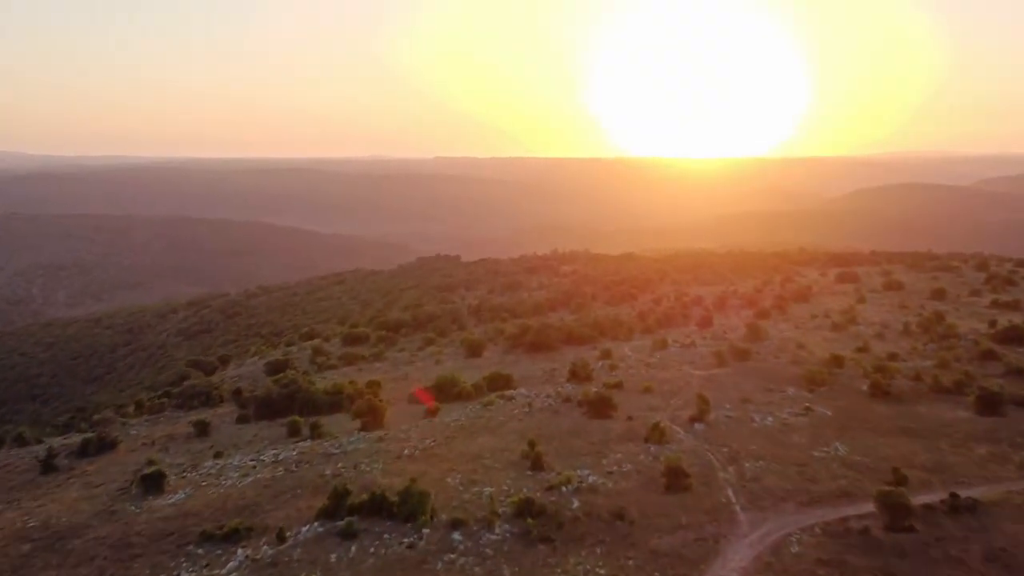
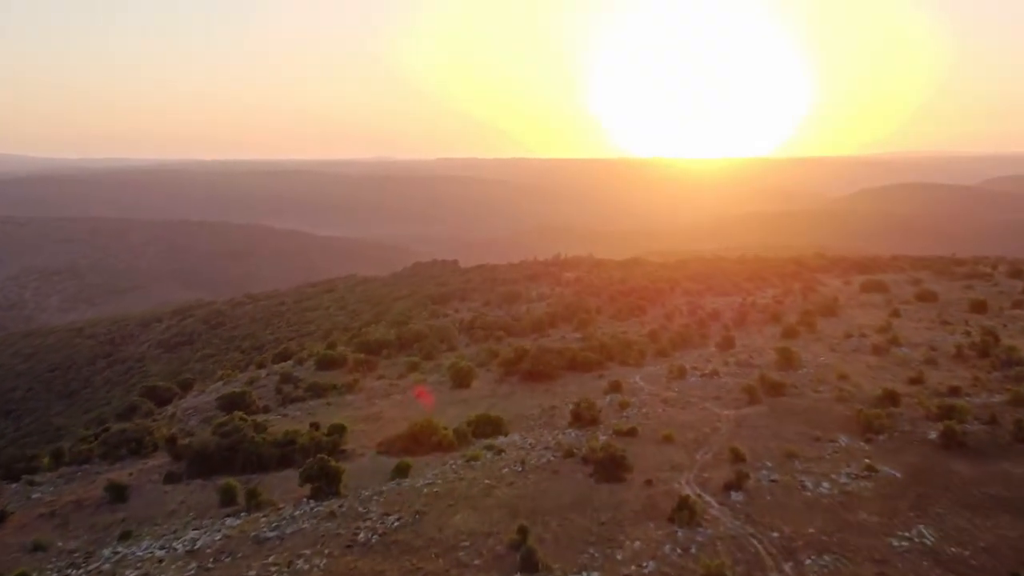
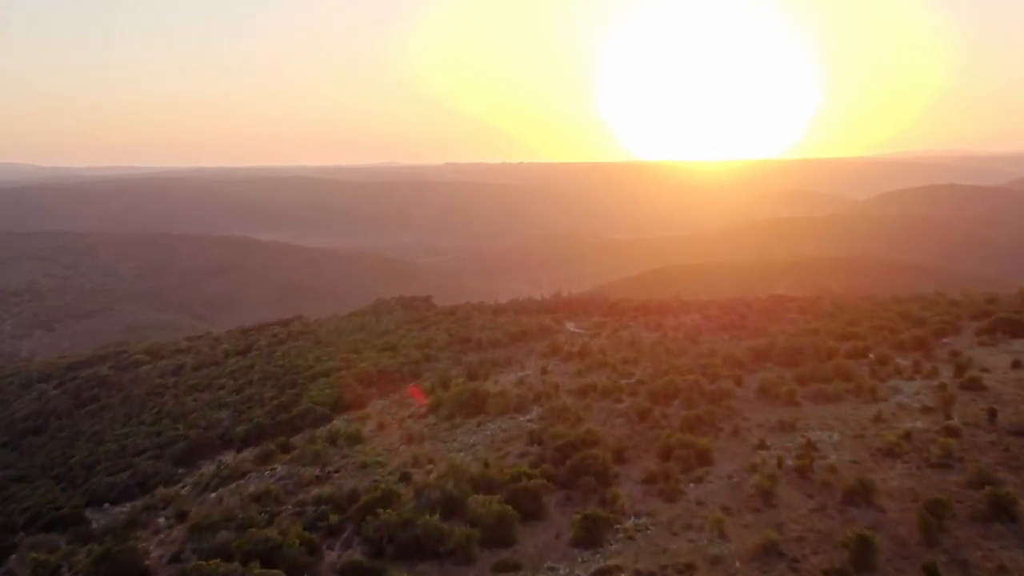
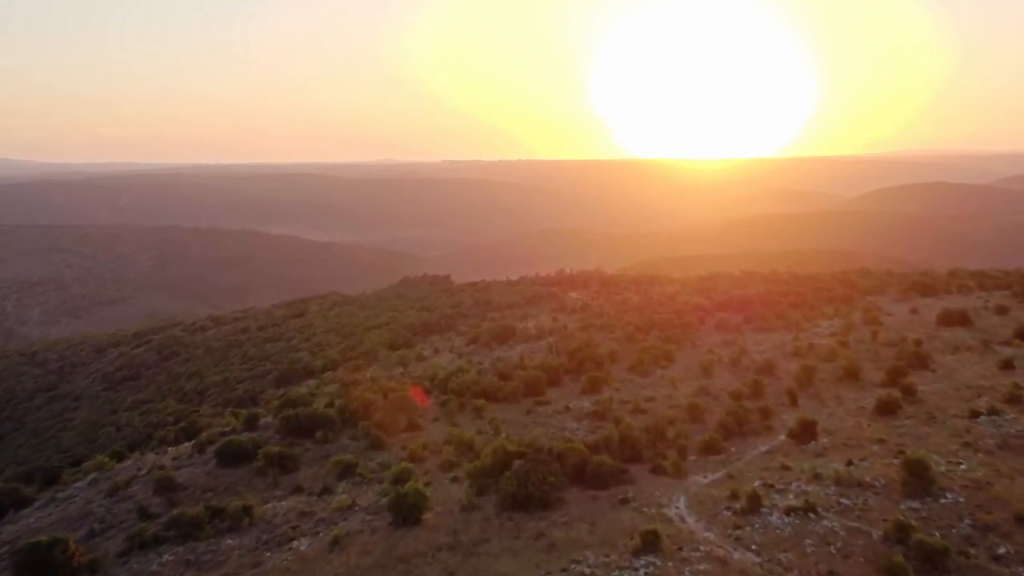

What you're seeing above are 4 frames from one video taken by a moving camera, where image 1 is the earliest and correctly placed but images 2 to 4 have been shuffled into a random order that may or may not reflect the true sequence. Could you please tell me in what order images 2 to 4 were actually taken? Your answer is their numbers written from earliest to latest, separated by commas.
2, 4, 3
